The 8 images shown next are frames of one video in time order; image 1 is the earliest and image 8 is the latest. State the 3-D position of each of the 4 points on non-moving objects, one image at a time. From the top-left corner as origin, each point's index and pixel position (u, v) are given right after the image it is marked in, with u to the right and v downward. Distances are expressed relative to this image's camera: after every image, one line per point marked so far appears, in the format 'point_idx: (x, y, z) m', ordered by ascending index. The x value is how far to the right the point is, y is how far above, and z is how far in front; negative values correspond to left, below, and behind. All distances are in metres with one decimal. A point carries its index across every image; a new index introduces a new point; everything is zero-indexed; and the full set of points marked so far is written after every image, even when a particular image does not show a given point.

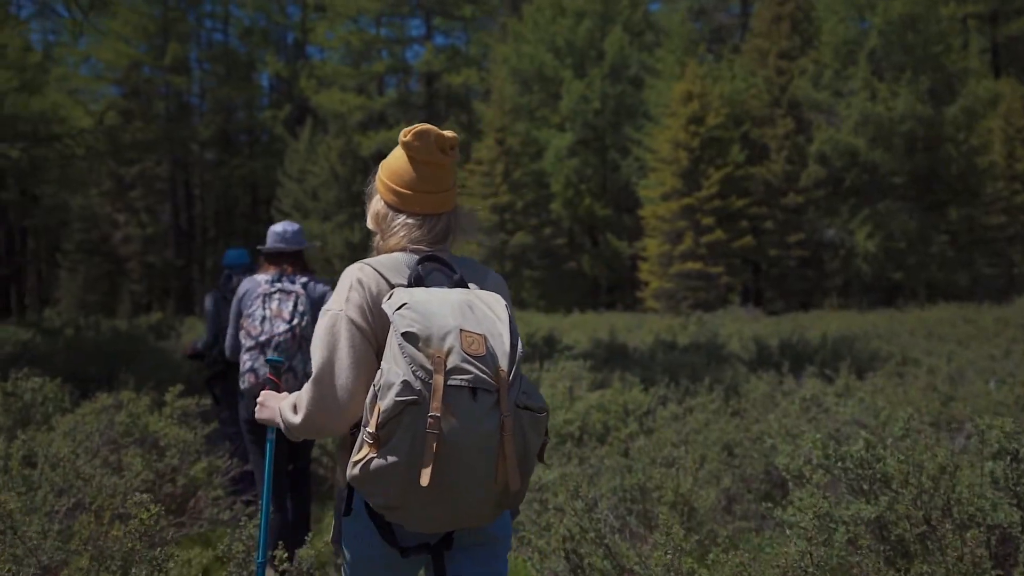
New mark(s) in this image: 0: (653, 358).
0: (+1.6, -0.8, +9.8) m
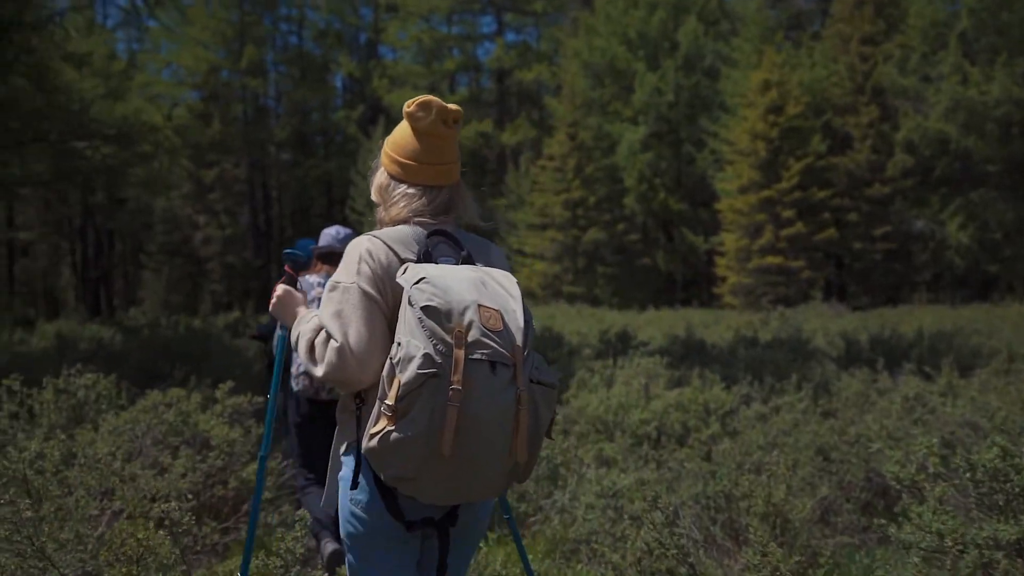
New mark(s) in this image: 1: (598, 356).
0: (+2.4, -0.7, +9.3) m
1: (+1.0, -0.8, +9.9) m
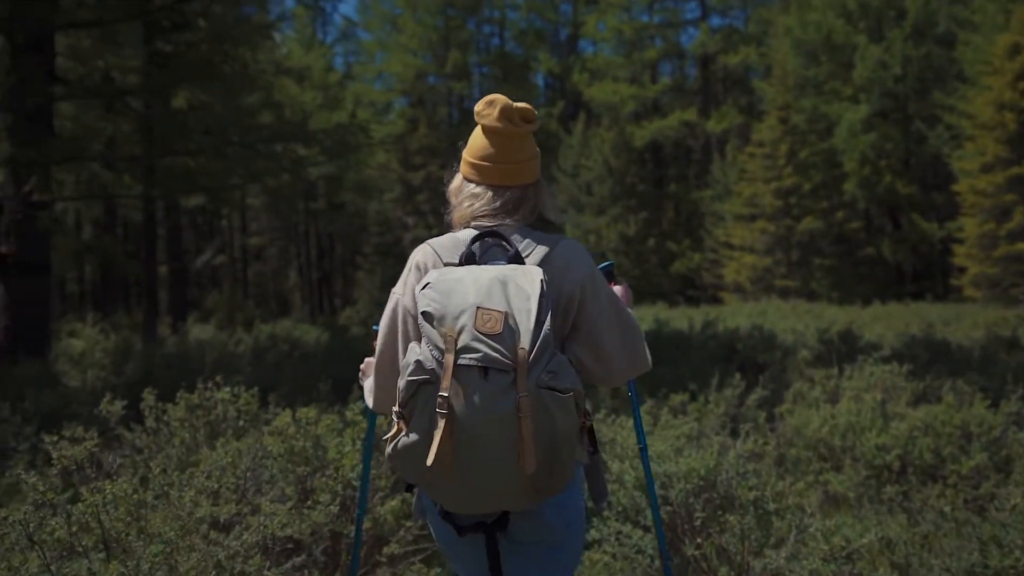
0: (+4.3, -0.6, +7.9) m
1: (+3.1, -0.7, +8.7) m
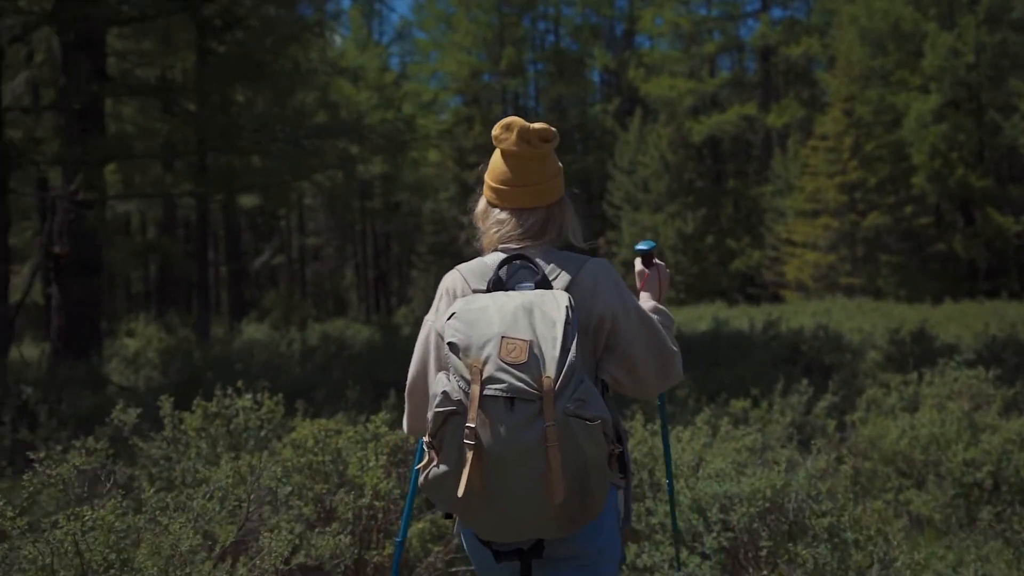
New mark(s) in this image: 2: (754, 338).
0: (+4.7, -0.6, +7.3) m
1: (+3.5, -0.7, +8.2) m
2: (+2.6, -0.5, +9.4) m
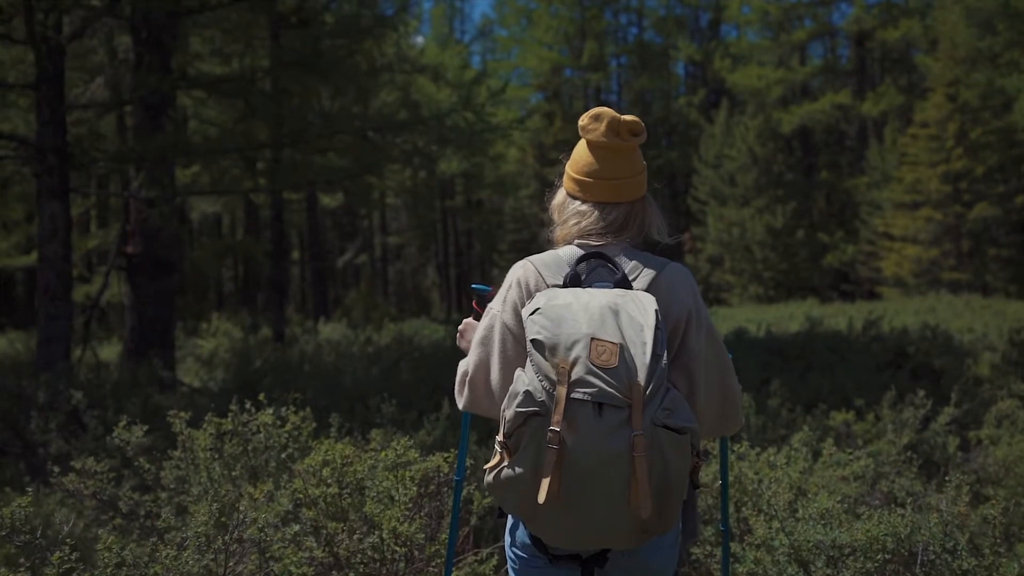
0: (+5.3, -0.6, +6.4) m
1: (+4.2, -0.7, +7.4) m
2: (+3.4, -0.5, +8.6) m
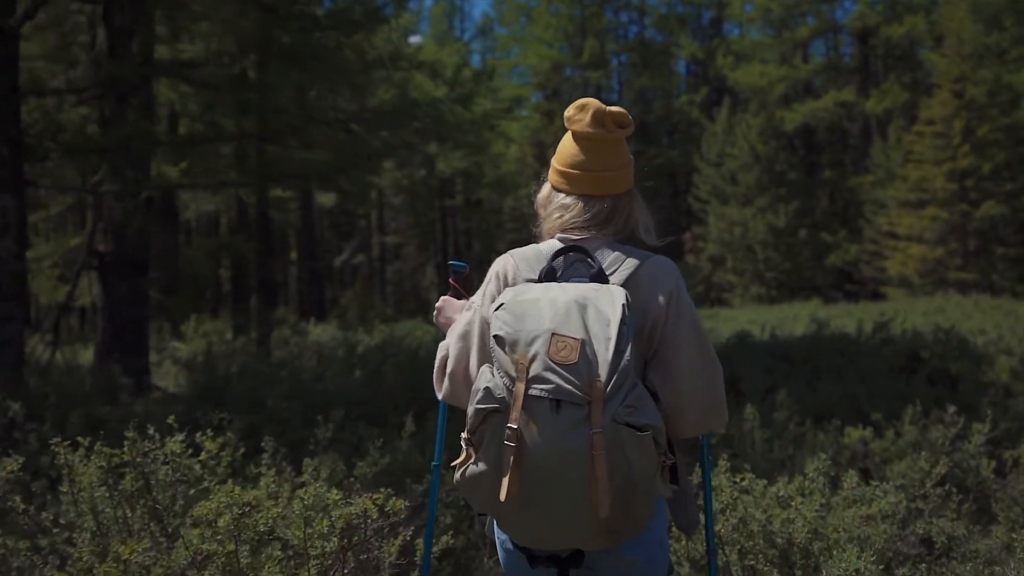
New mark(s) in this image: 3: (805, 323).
0: (+5.2, -0.6, +5.9) m
1: (+4.1, -0.7, +6.9) m
2: (+3.3, -0.5, +8.2) m
3: (+3.9, -0.5, +11.7) m
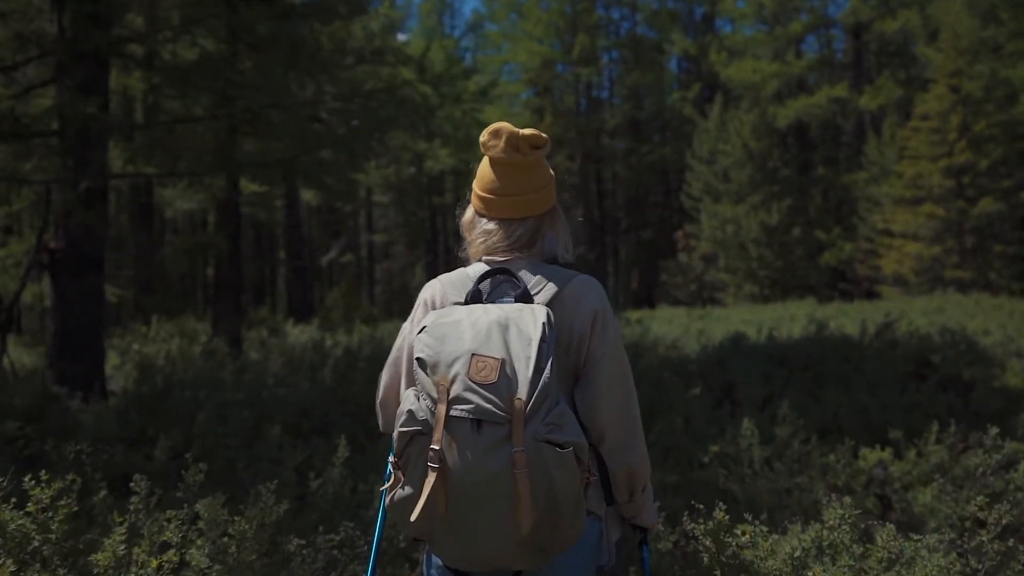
0: (+5.0, -0.6, +5.4) m
1: (+3.9, -0.7, +6.4) m
2: (+3.1, -0.5, +7.6) m
3: (+3.7, -0.5, +11.2) m
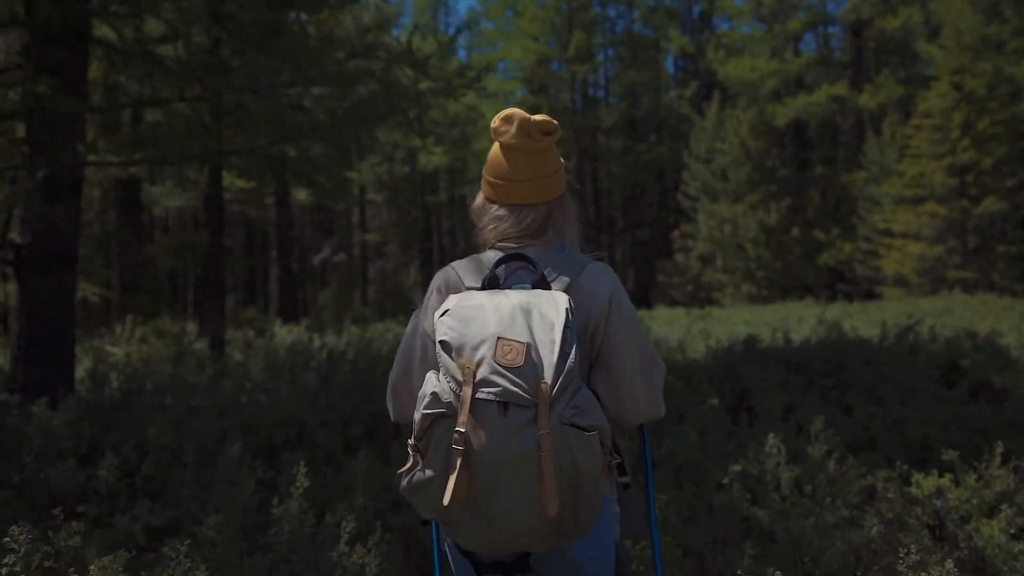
0: (+5.0, -0.6, +5.0) m
1: (+3.9, -0.7, +6.0) m
2: (+3.0, -0.5, +7.2) m
3: (+3.7, -0.5, +10.8) m
